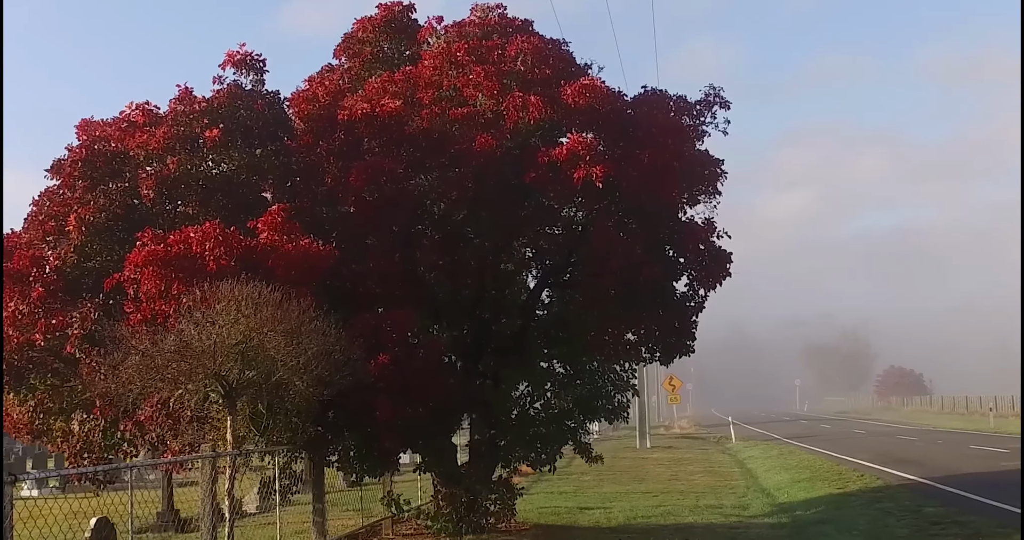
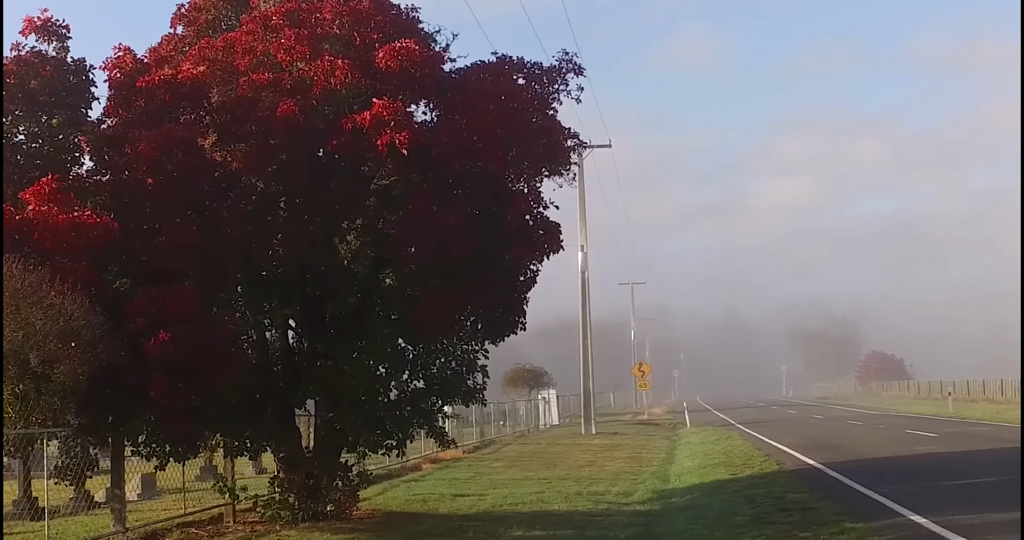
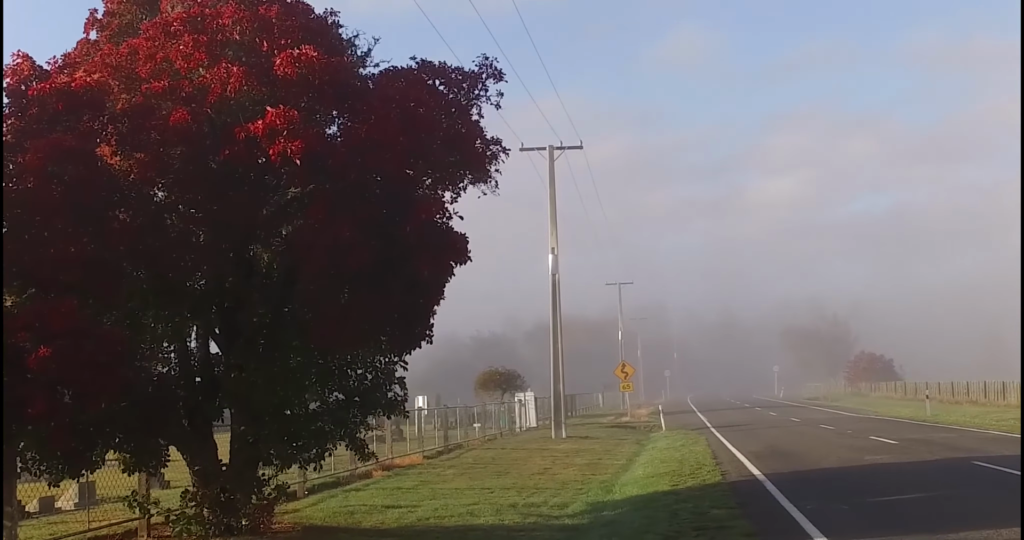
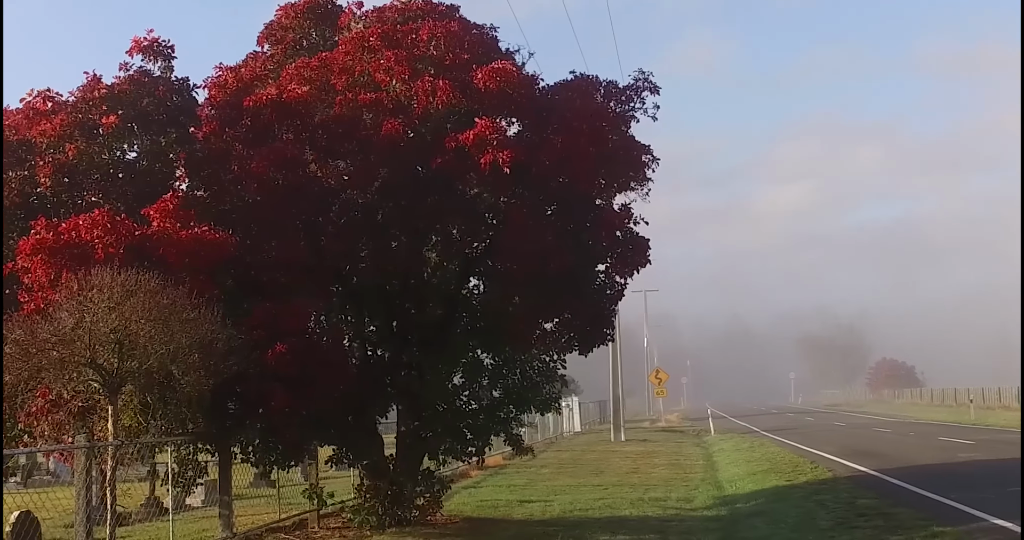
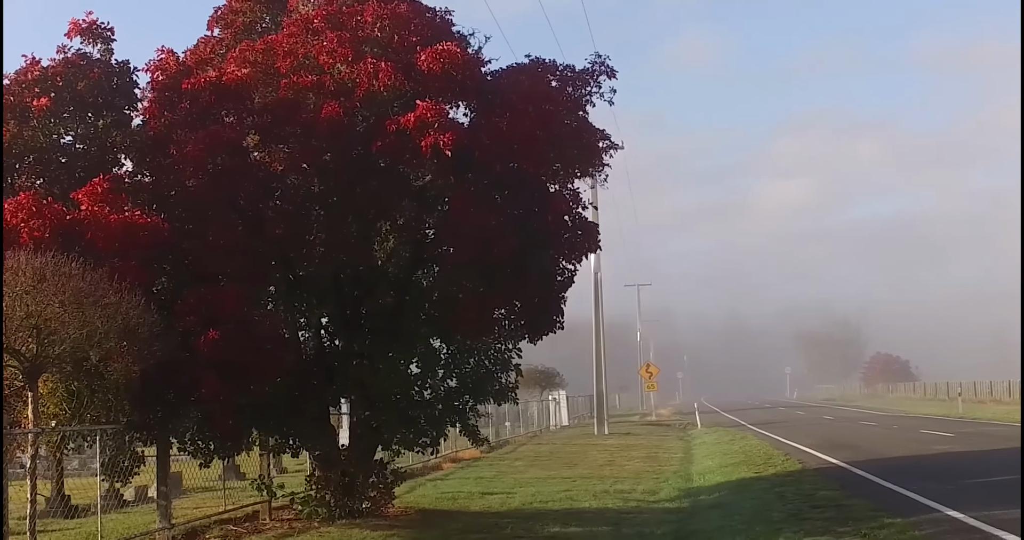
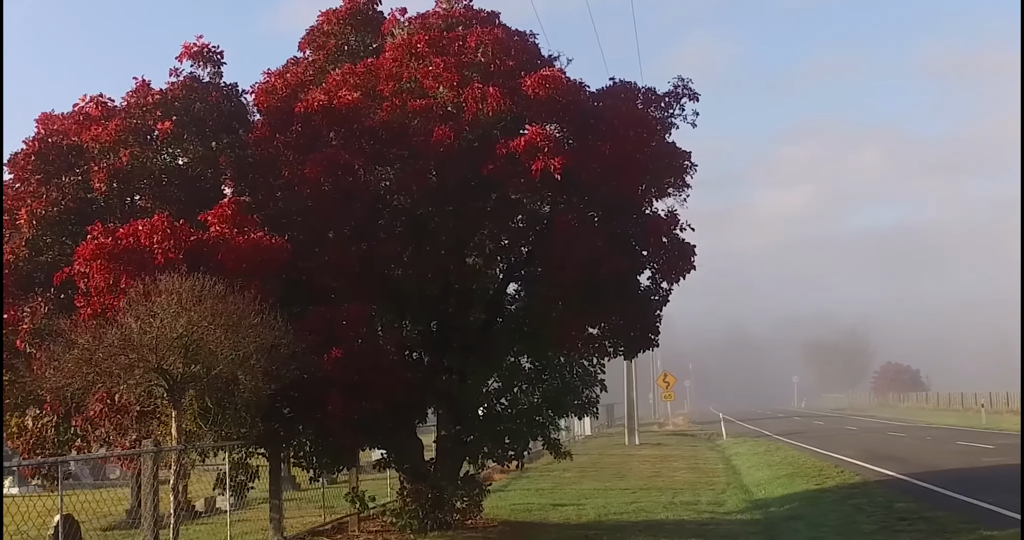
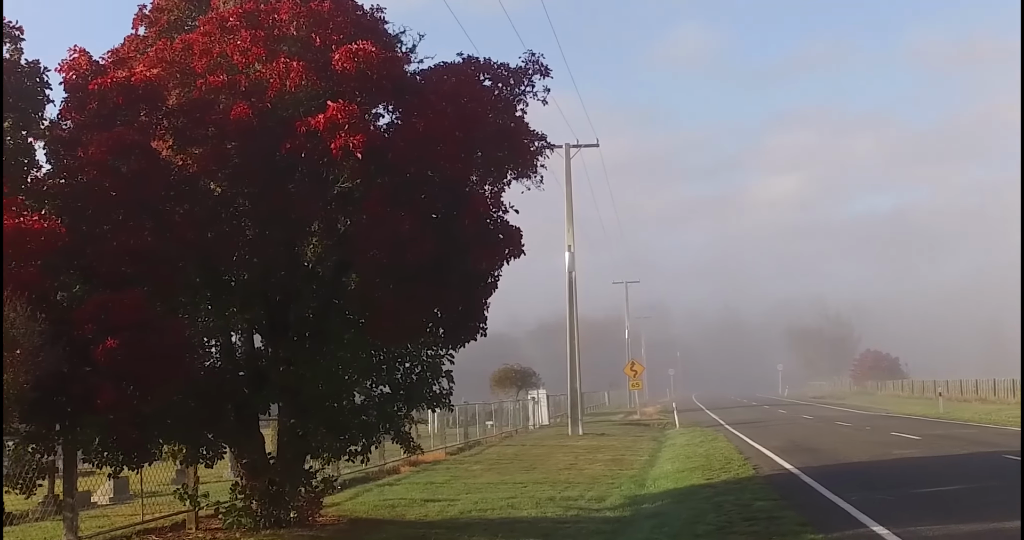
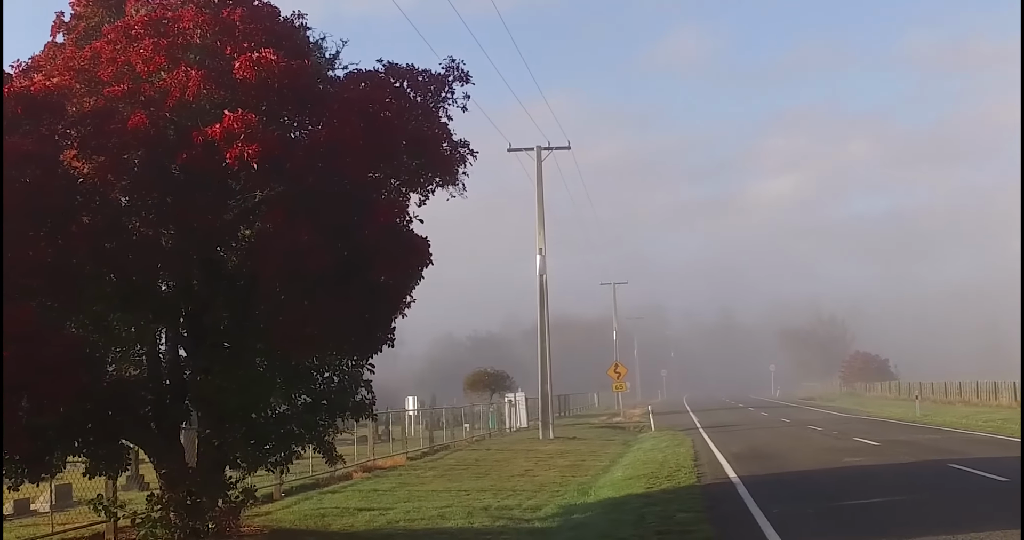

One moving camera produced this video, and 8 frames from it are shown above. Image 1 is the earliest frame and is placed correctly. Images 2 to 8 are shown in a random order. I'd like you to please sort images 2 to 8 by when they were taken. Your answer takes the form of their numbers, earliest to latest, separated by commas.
6, 4, 5, 2, 7, 3, 8
